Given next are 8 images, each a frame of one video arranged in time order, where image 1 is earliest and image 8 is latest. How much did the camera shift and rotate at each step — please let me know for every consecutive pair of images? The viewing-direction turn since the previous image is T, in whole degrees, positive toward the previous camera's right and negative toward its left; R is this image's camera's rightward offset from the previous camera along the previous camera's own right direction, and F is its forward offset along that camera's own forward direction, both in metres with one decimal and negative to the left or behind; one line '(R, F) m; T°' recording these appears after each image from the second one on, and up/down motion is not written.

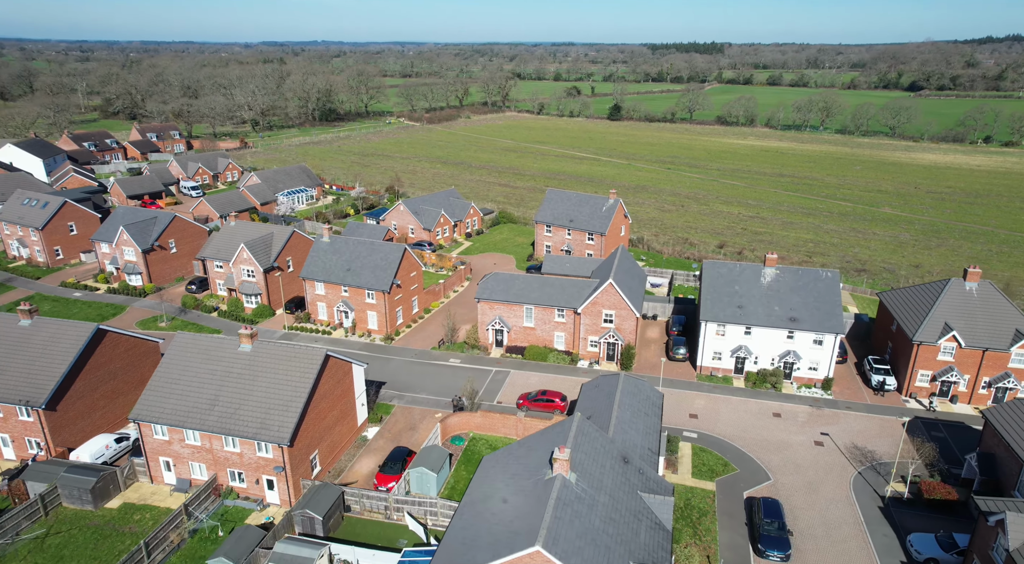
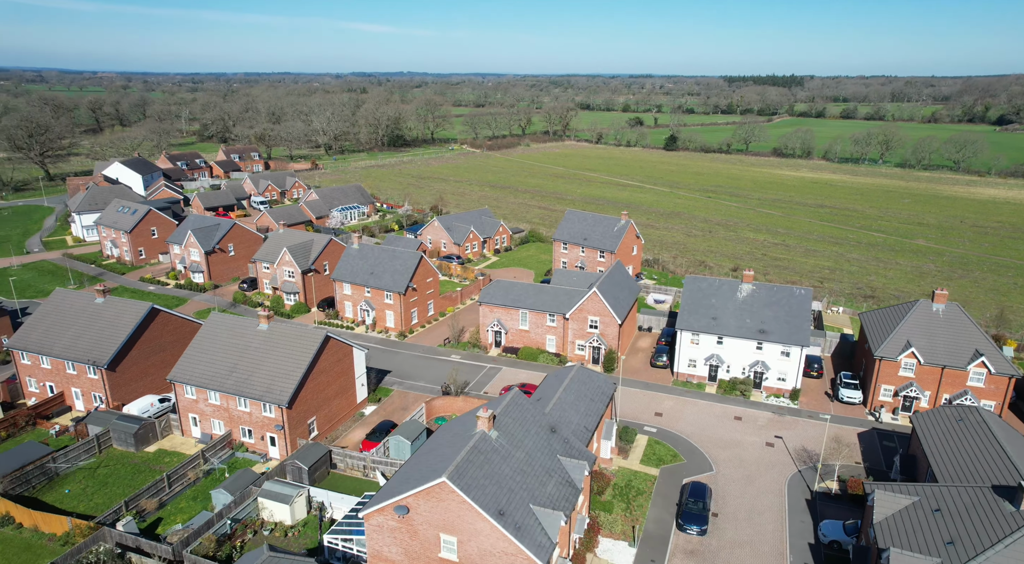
(+4.8, -4.0) m; -6°
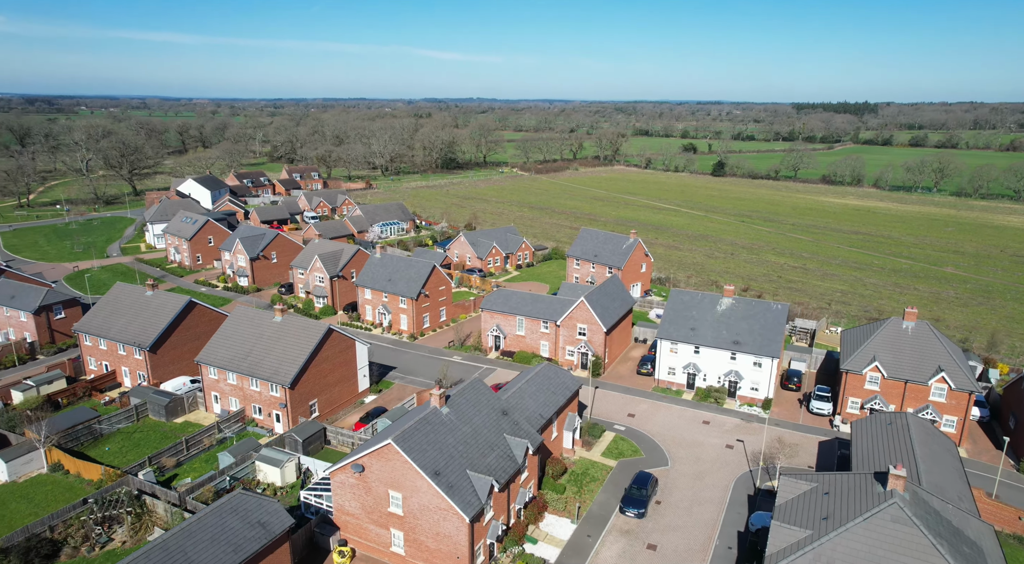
(+4.6, -3.4) m; -6°
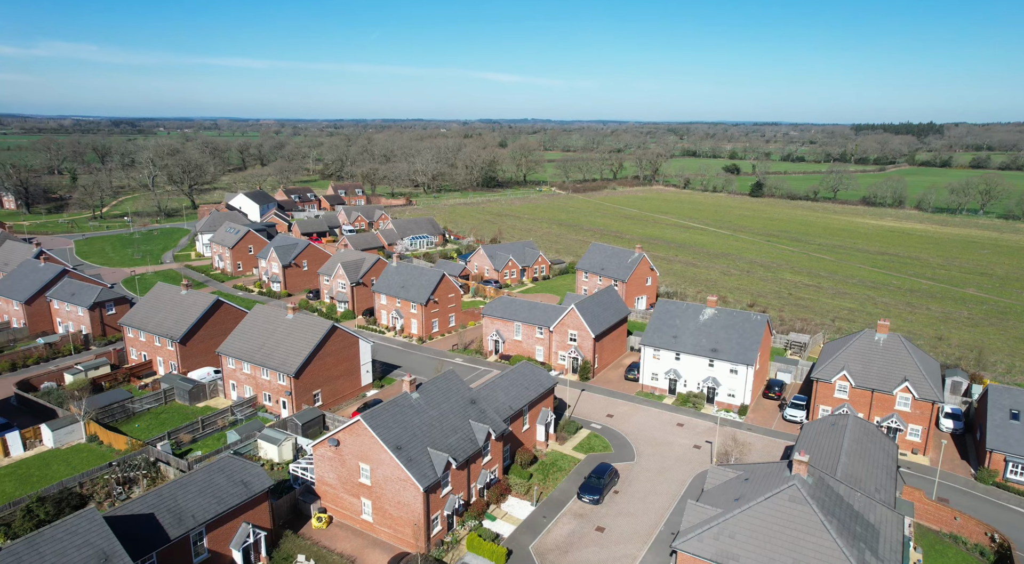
(+4.0, -3.0) m; -5°
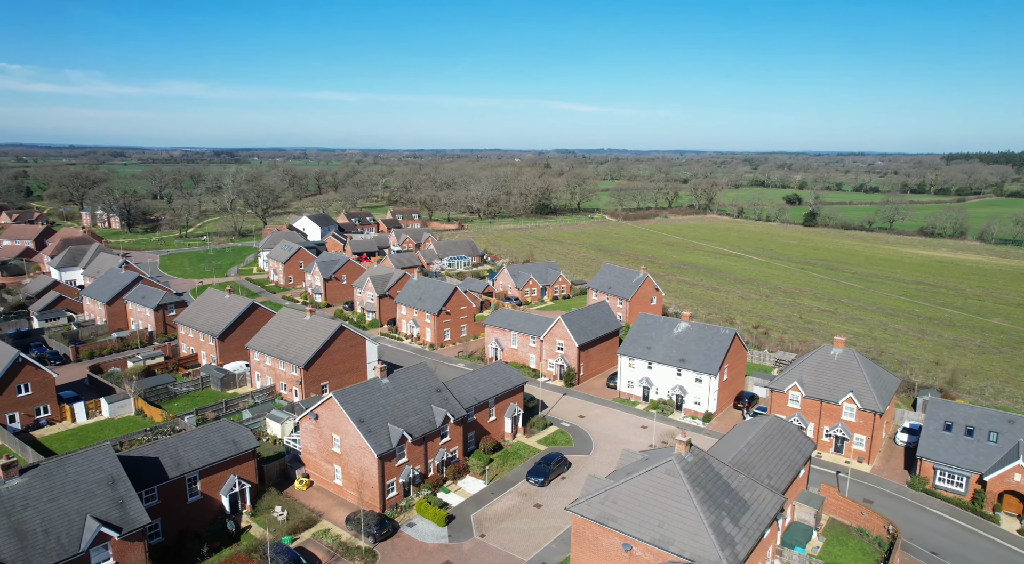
(+6.4, -4.5) m; -7°
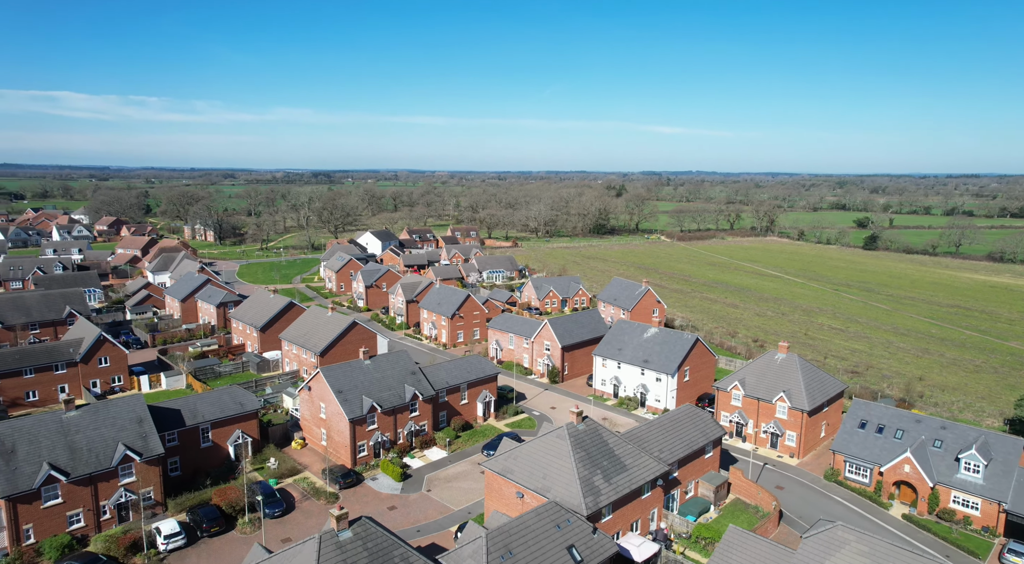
(+8.1, -5.8) m; -8°
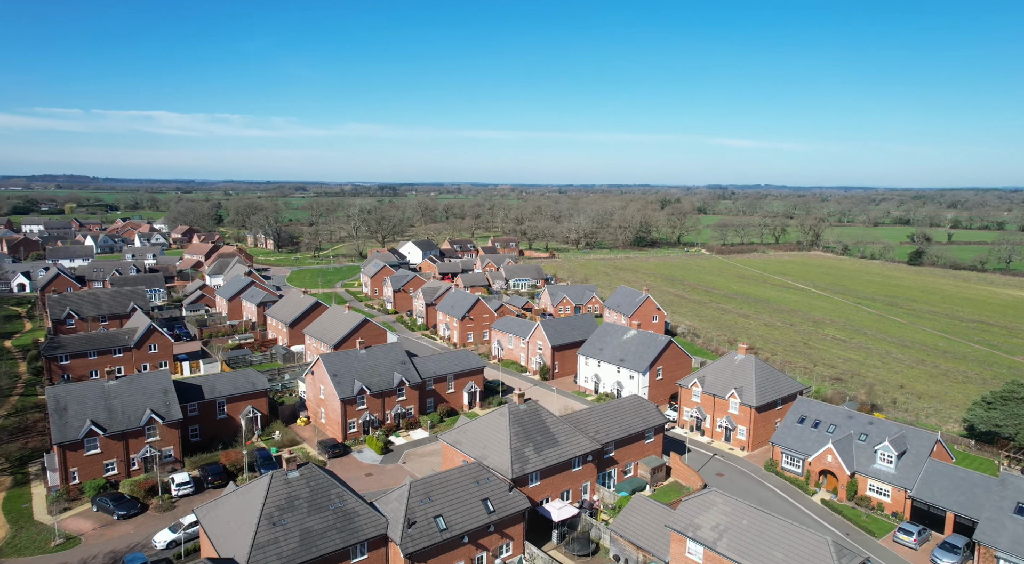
(+6.5, -4.9) m; -6°
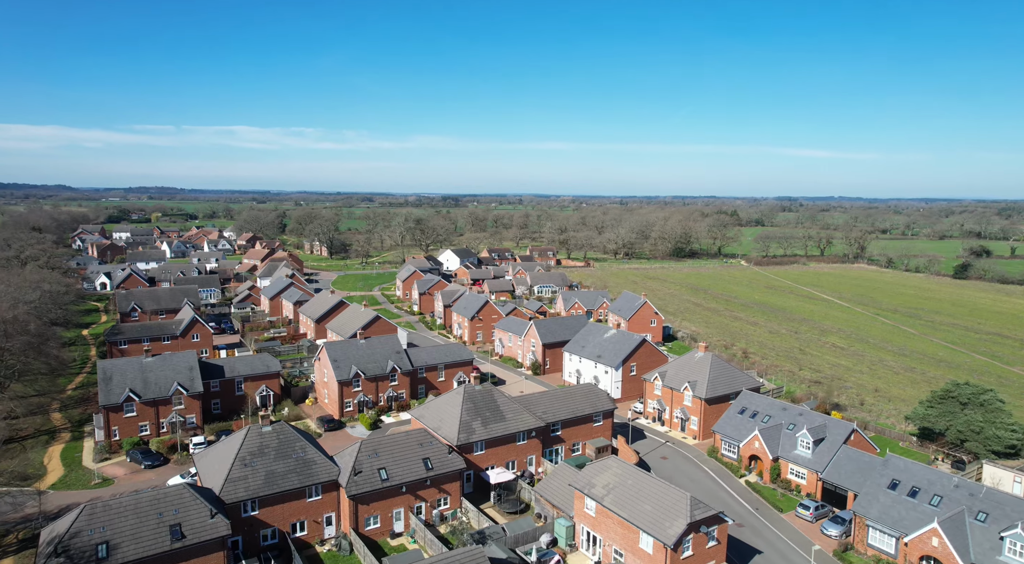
(+7.1, -5.4) m; -6°
